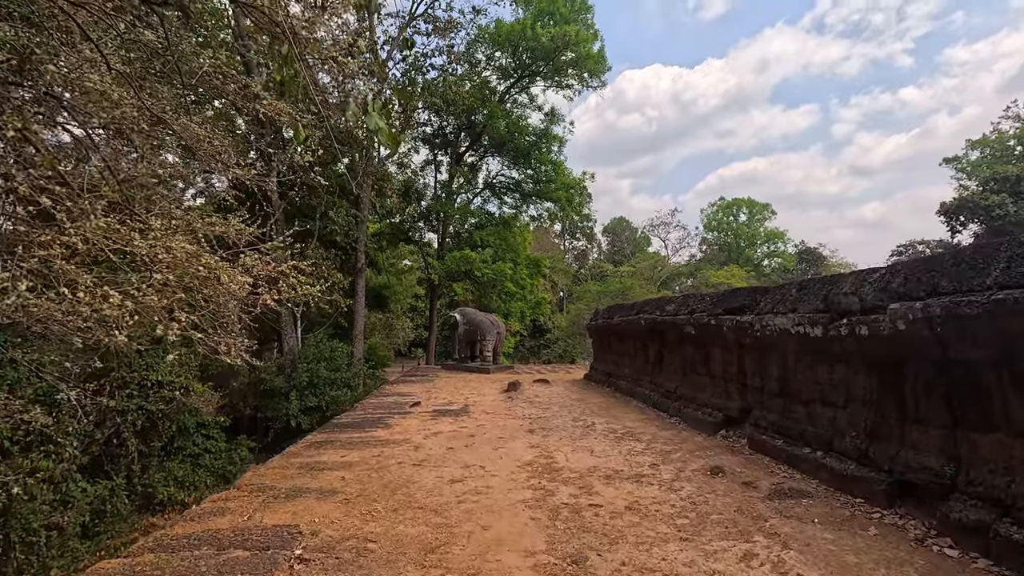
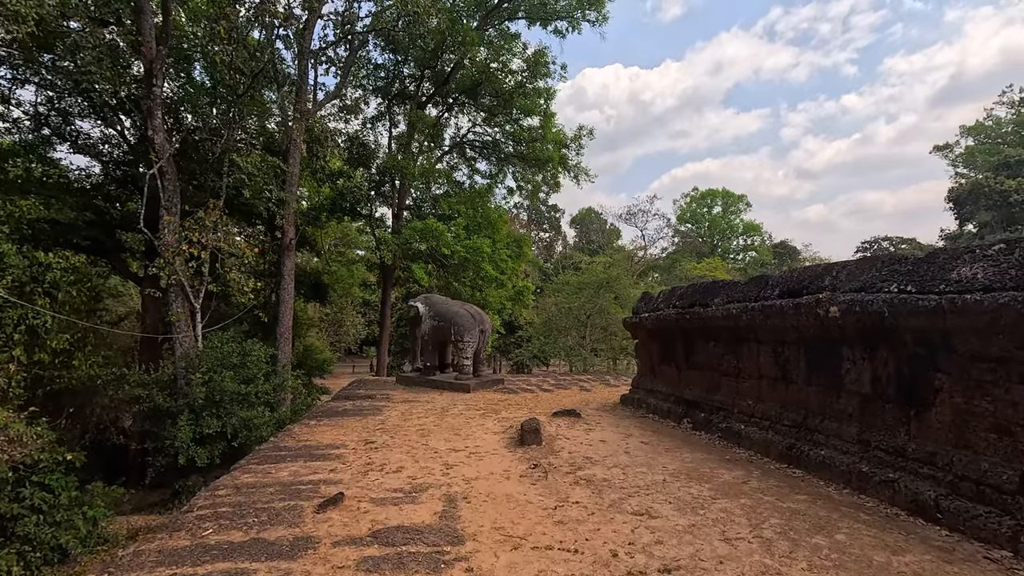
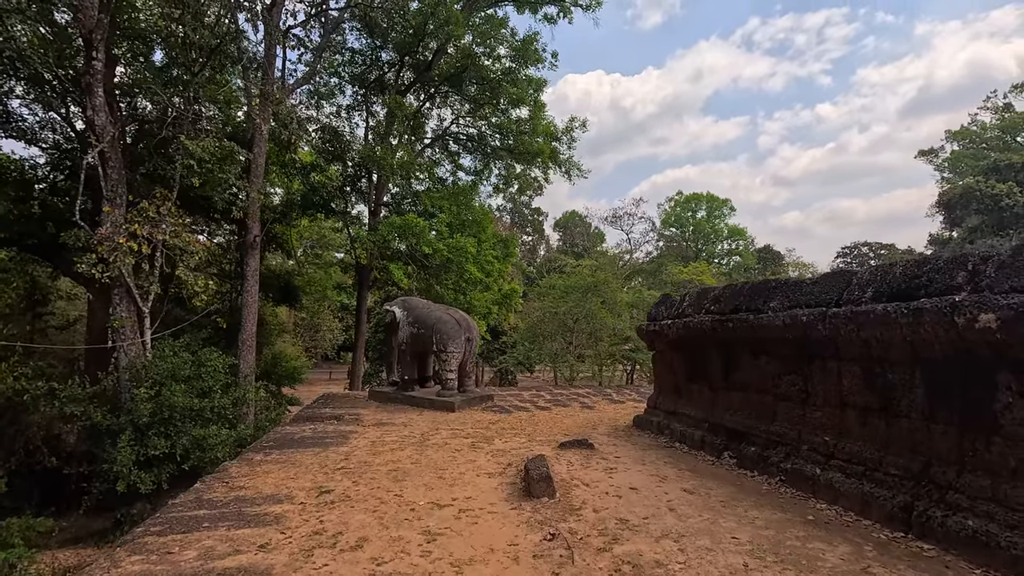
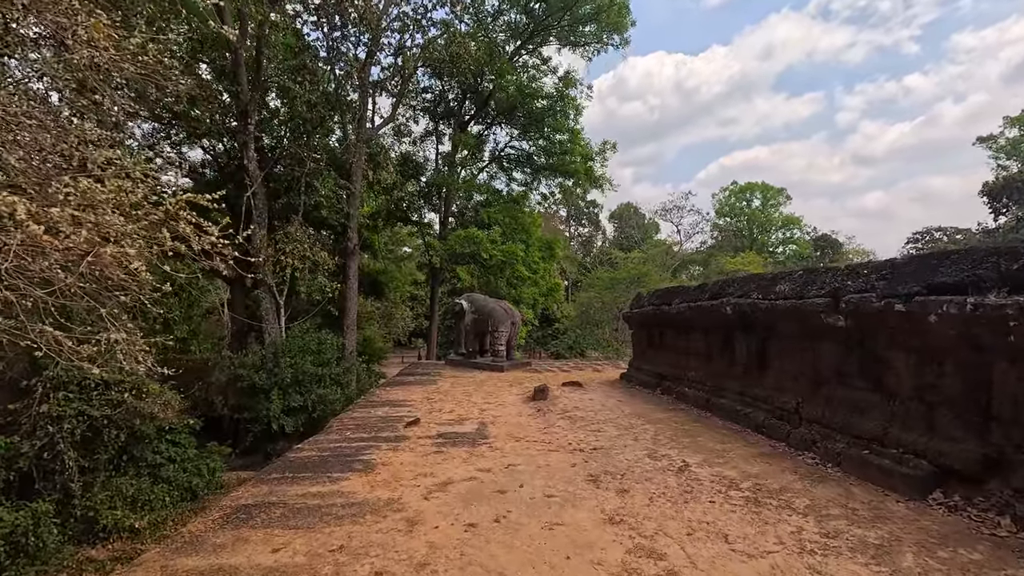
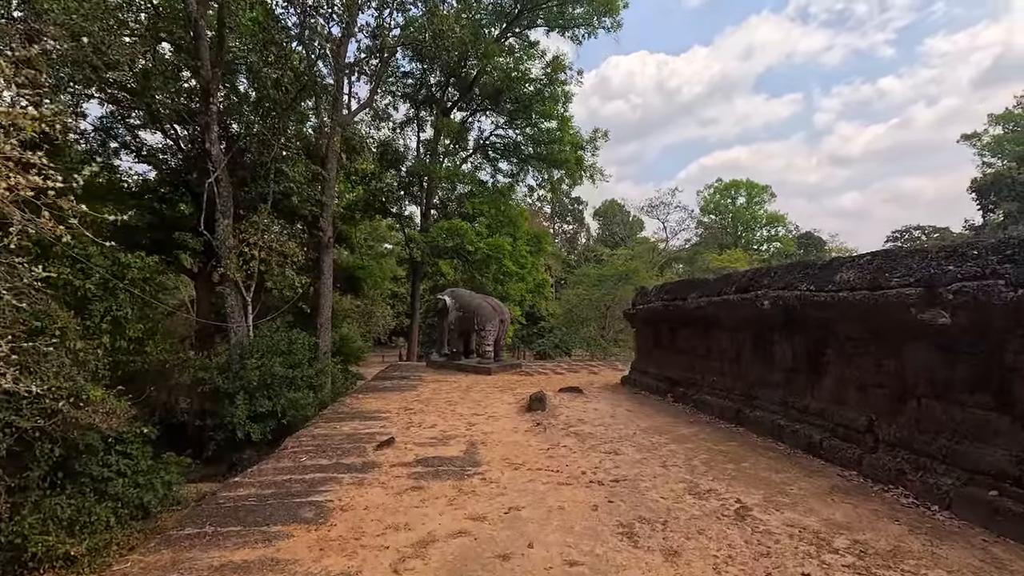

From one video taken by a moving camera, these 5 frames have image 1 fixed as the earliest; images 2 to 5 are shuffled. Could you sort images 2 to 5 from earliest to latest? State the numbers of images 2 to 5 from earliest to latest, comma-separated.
4, 5, 2, 3
